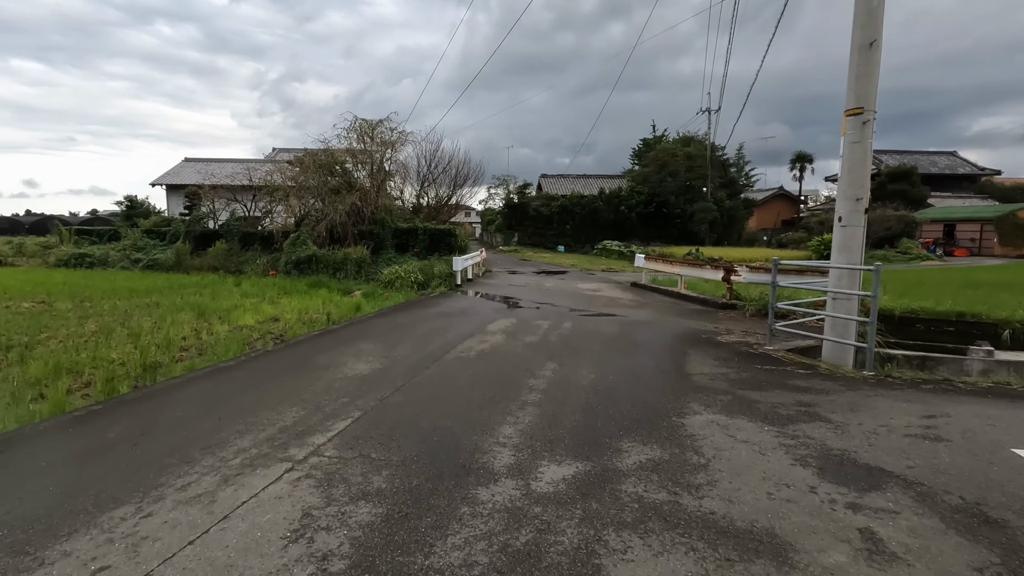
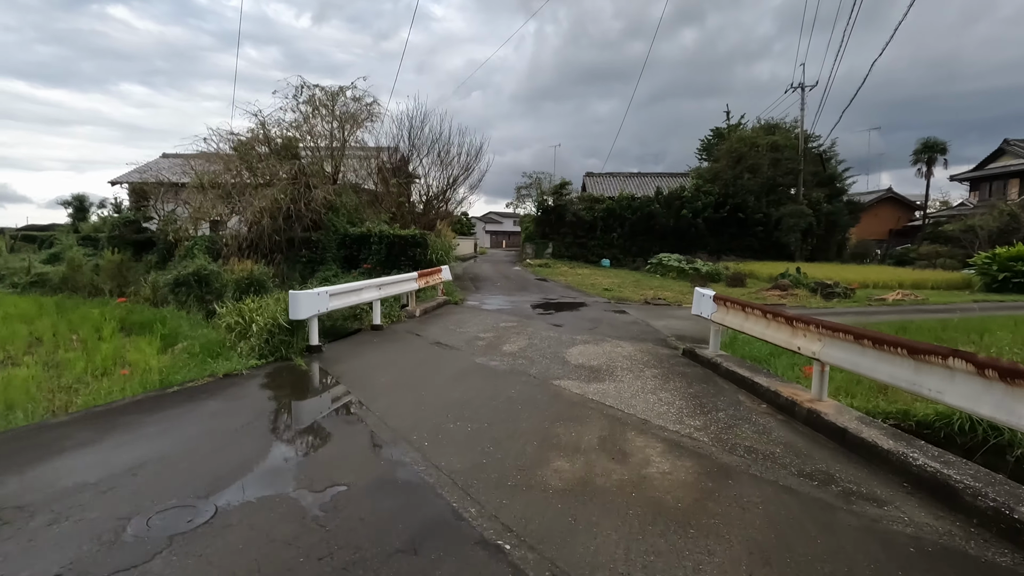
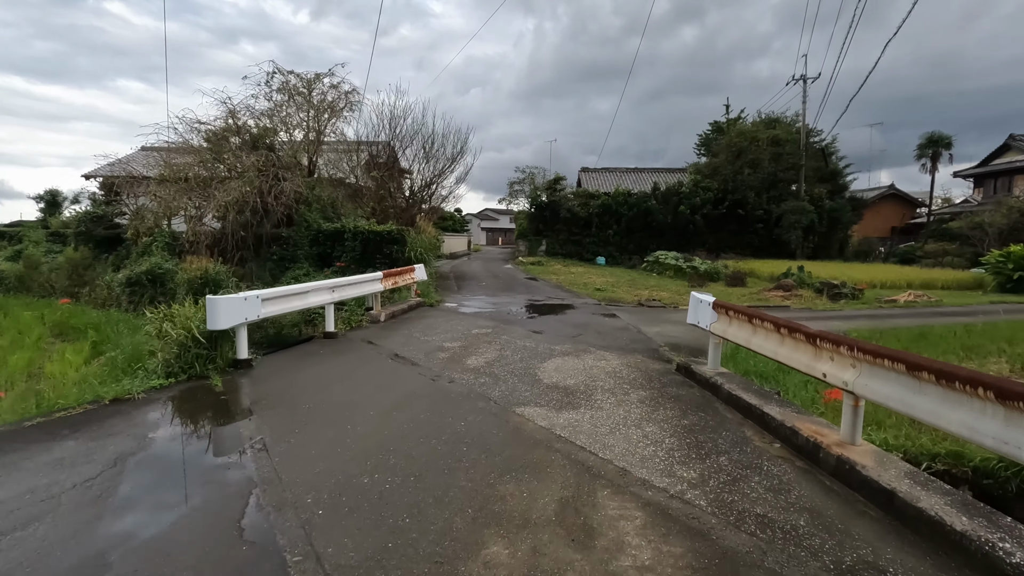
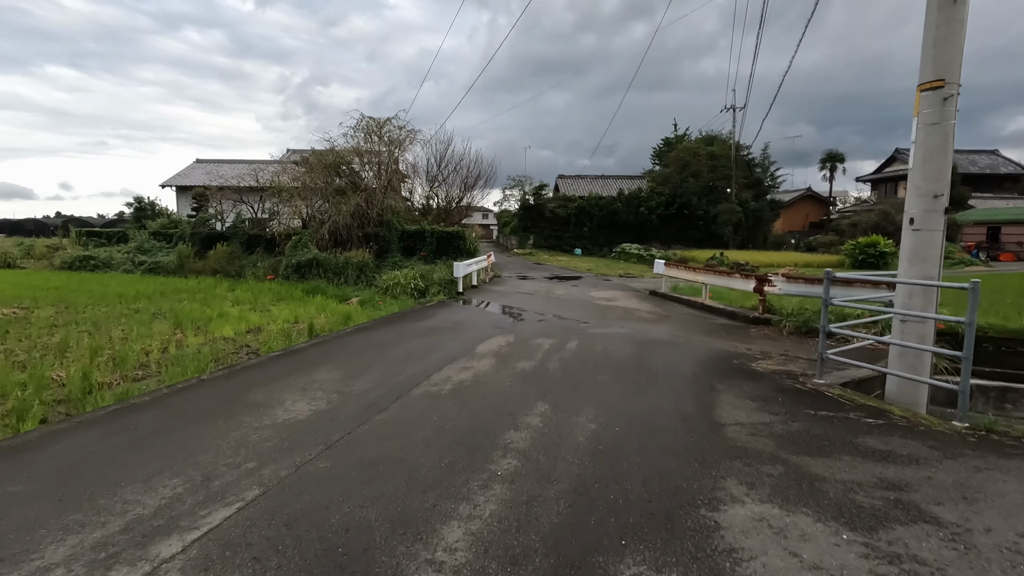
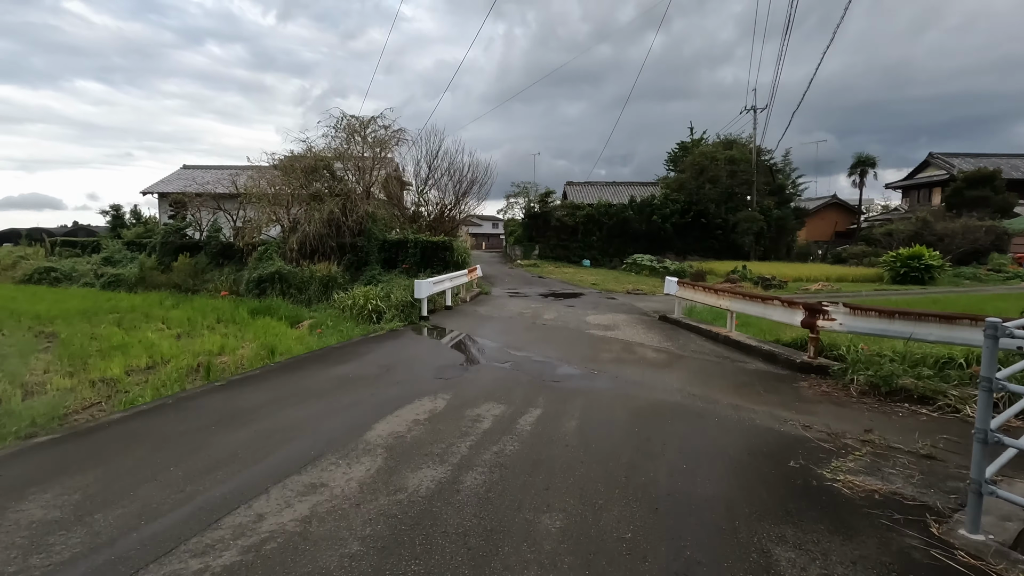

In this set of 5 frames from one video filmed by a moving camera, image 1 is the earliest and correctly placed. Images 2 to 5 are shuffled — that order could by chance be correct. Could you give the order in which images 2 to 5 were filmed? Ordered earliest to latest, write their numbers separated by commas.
4, 5, 2, 3
